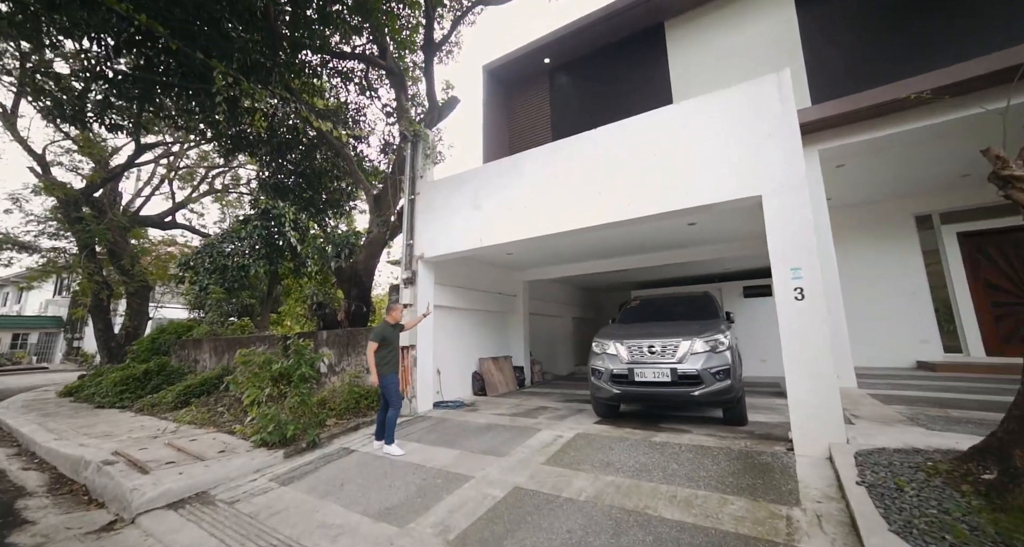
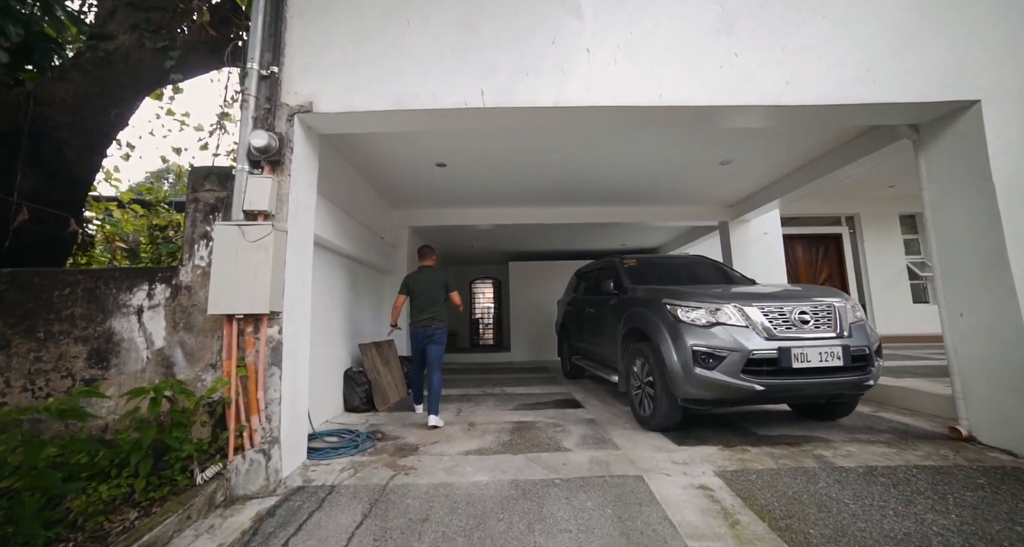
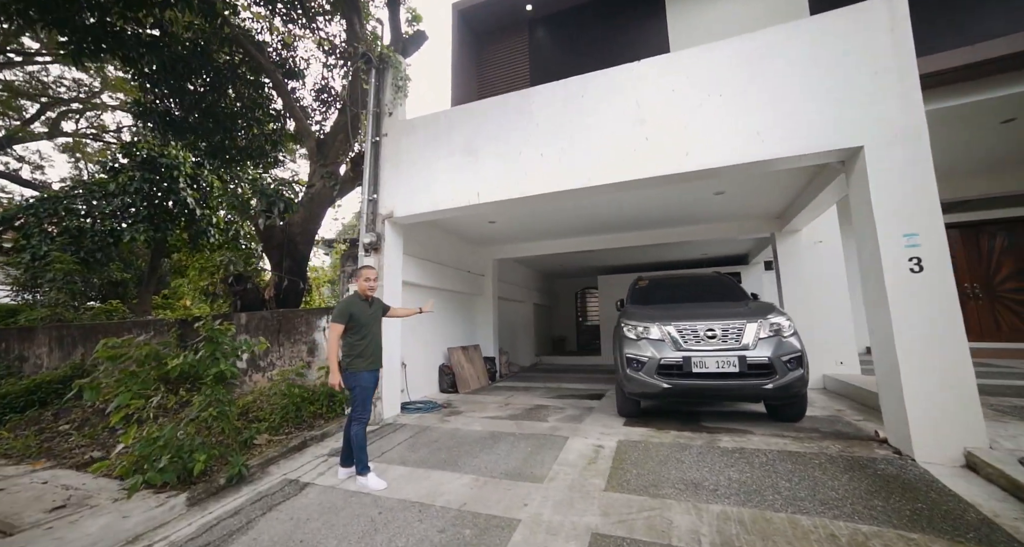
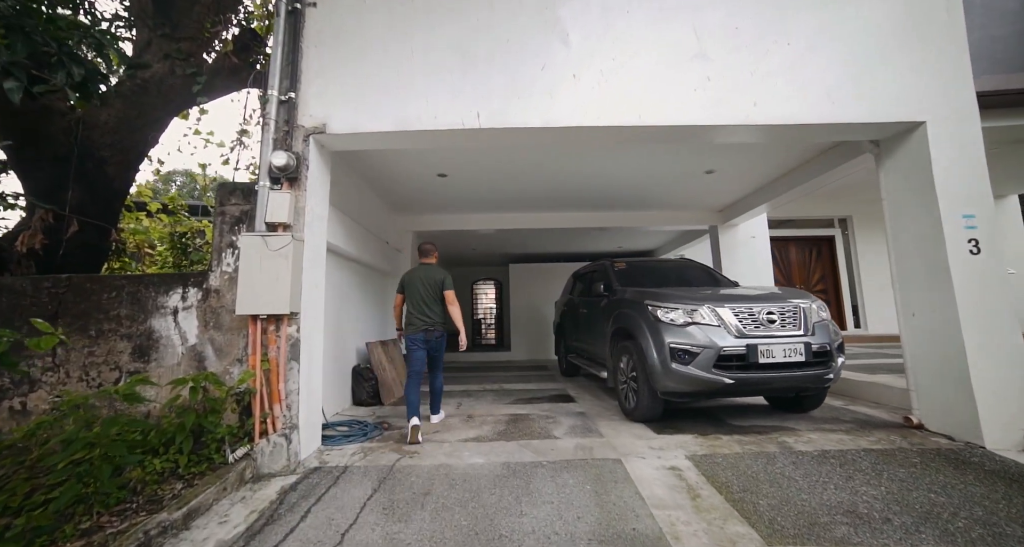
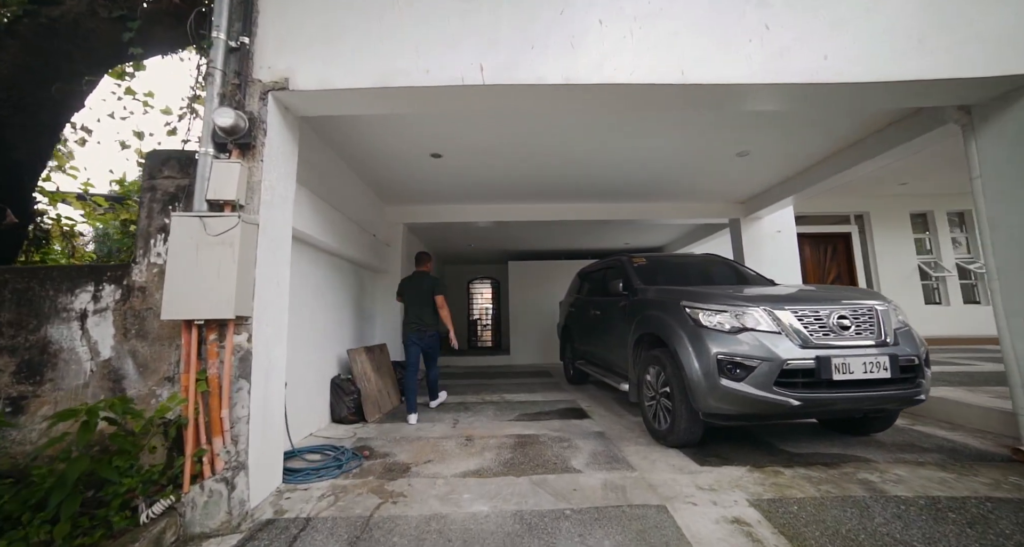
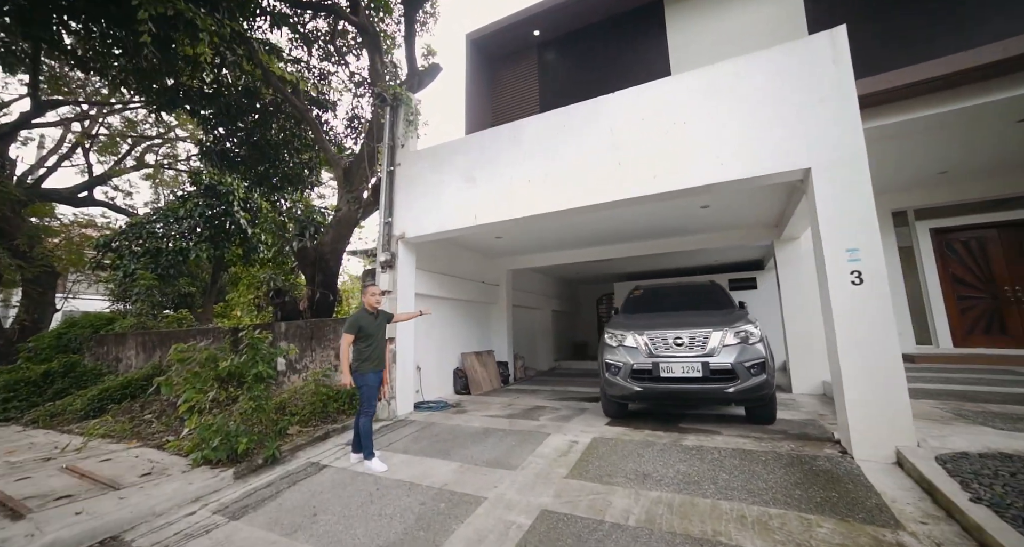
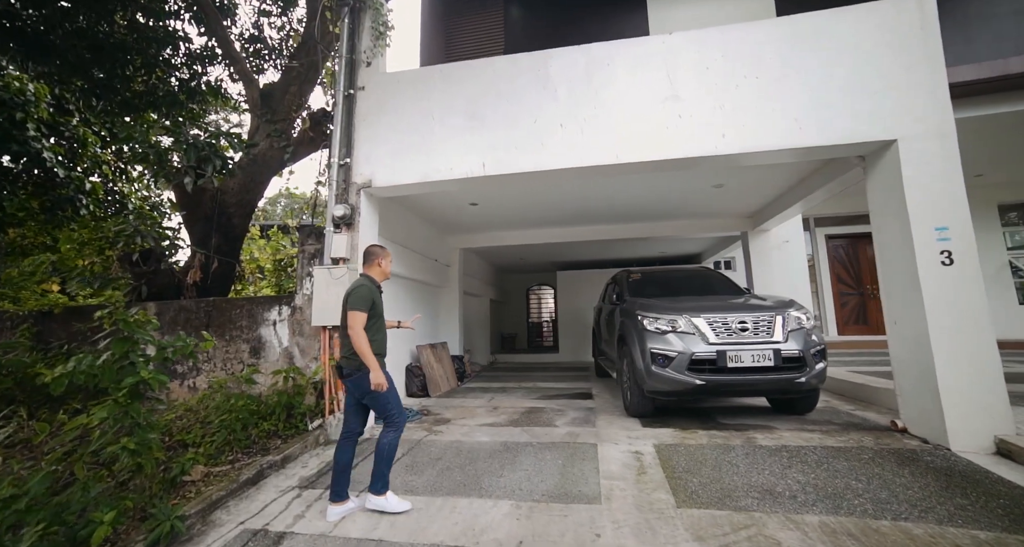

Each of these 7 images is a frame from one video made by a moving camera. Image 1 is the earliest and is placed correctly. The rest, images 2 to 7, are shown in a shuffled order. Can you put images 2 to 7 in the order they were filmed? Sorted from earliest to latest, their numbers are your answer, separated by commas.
6, 3, 7, 4, 2, 5
